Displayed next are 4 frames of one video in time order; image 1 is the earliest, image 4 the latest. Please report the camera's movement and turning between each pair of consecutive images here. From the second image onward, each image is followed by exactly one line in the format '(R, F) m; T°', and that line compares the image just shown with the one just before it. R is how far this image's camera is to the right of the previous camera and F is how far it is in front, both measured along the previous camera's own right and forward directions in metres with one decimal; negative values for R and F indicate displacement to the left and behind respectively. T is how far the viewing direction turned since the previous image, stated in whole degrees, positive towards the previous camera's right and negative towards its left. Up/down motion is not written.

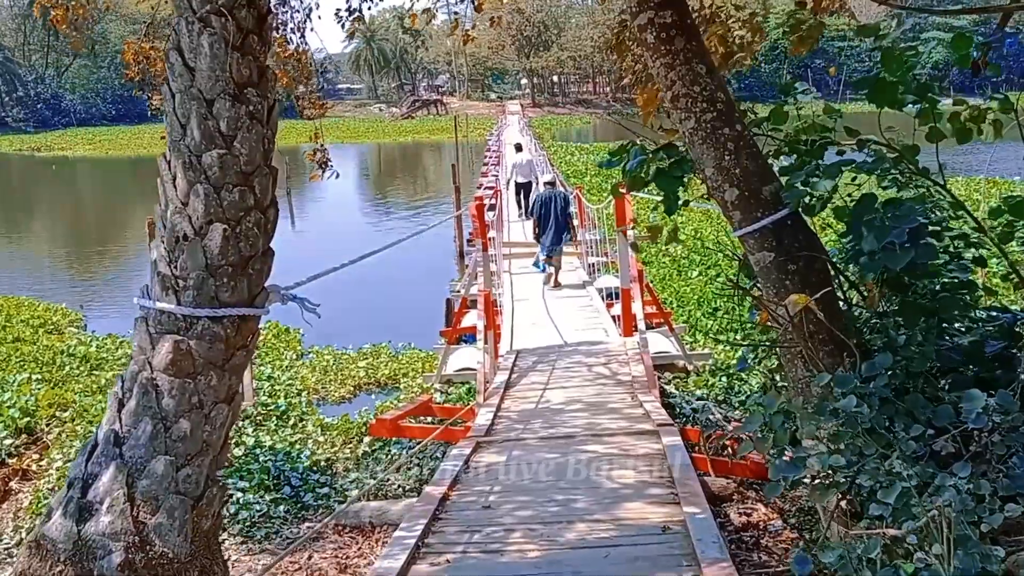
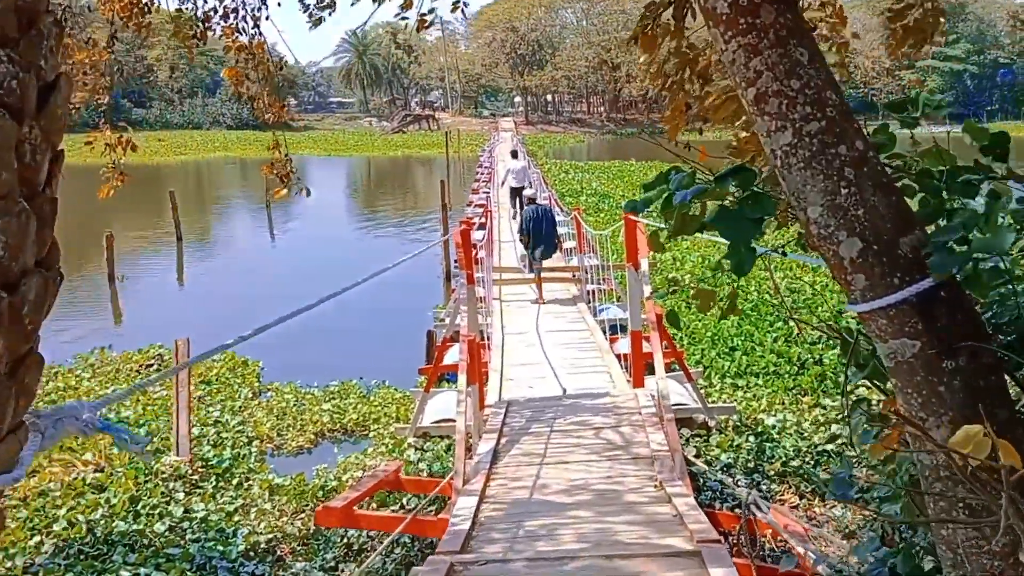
(0.0, +1.0) m; +1°
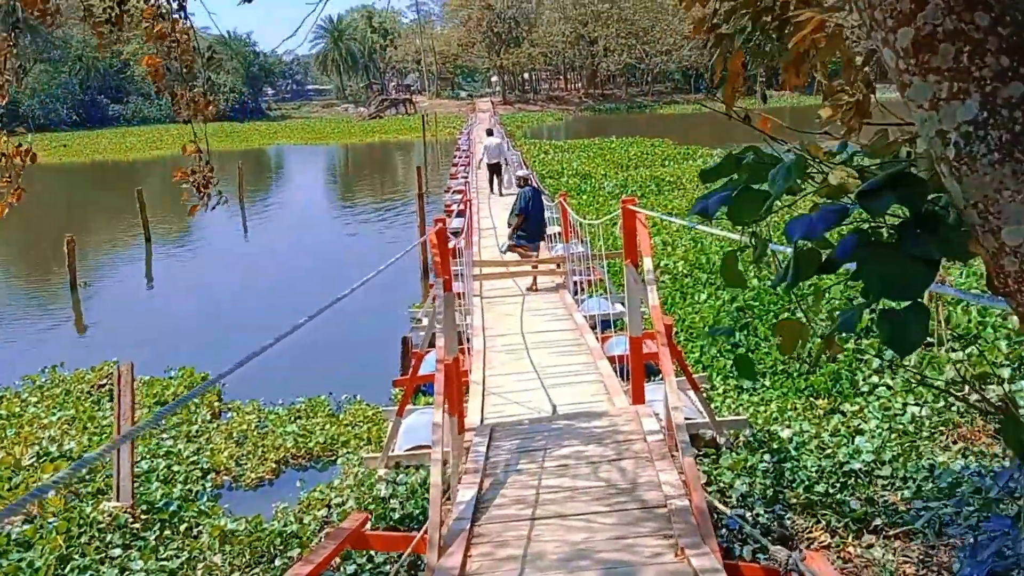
(+0.1, +0.8) m; +1°
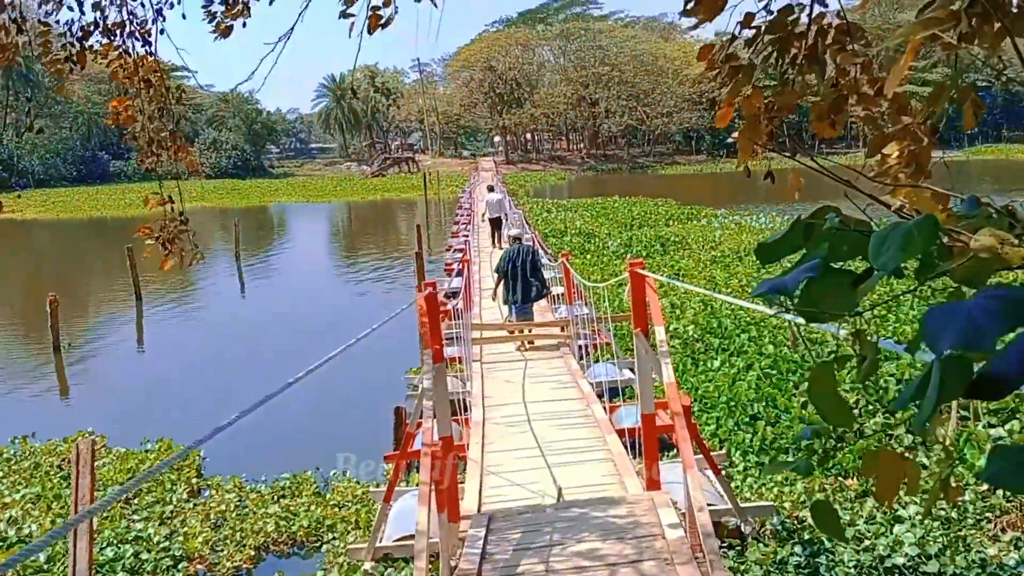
(0.0, +0.4) m; 0°
